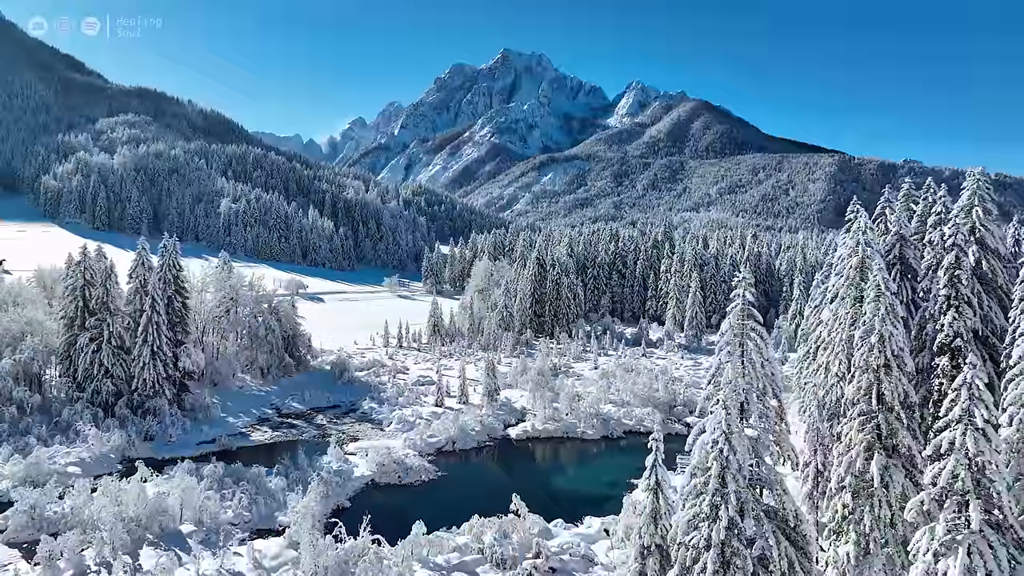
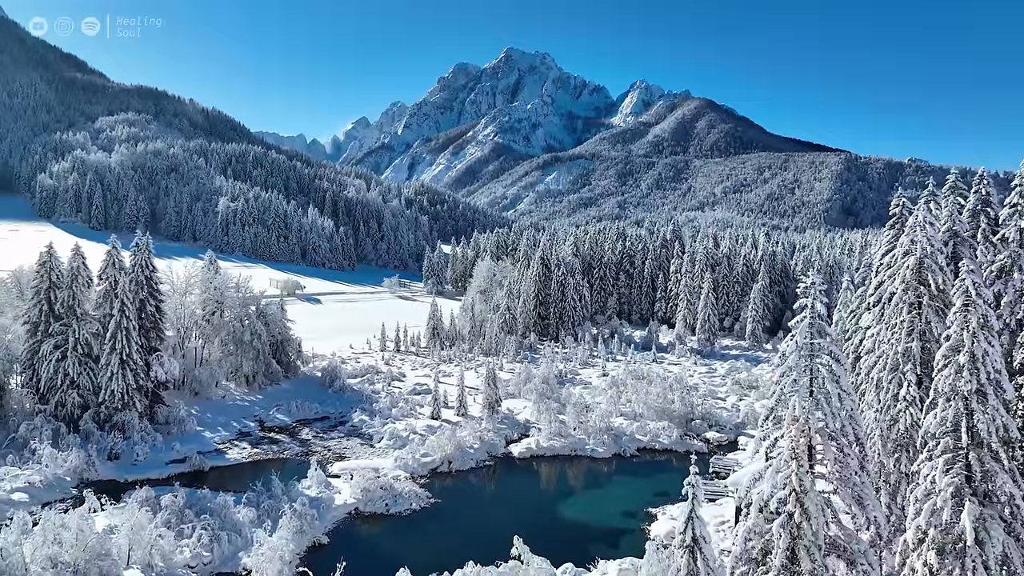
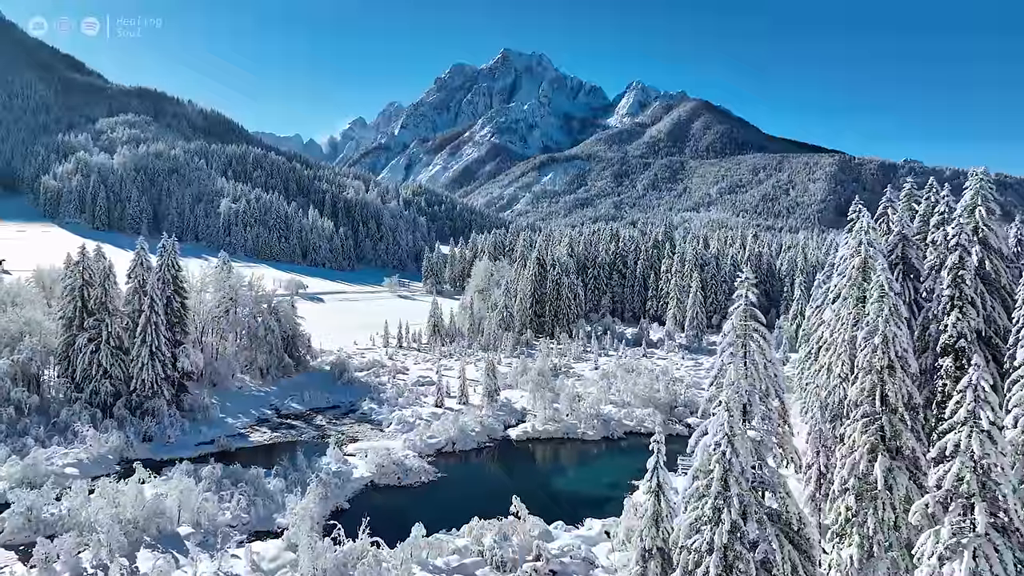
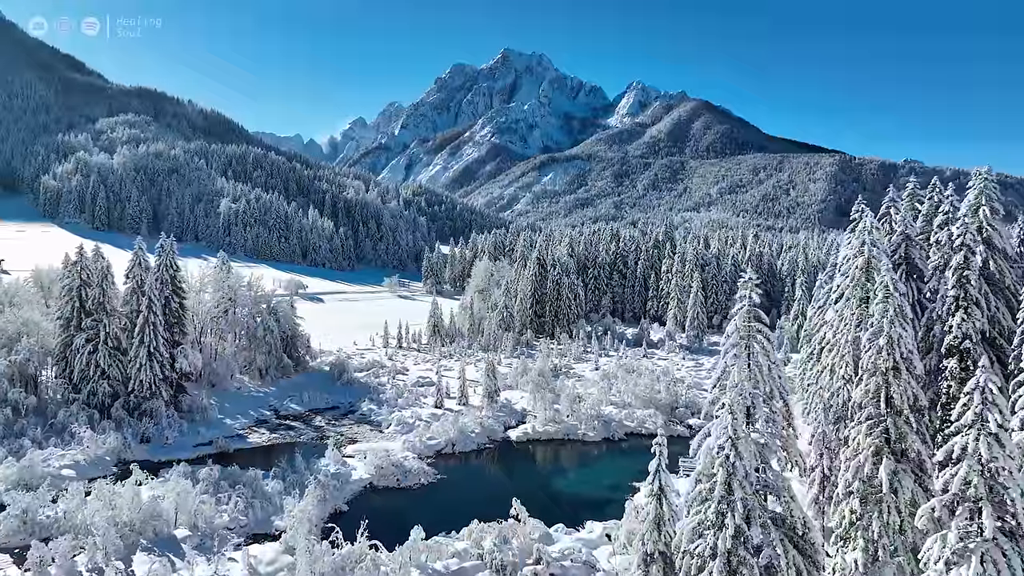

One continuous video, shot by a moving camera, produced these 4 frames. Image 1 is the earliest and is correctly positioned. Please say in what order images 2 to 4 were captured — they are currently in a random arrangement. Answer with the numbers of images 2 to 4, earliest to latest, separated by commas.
3, 4, 2
